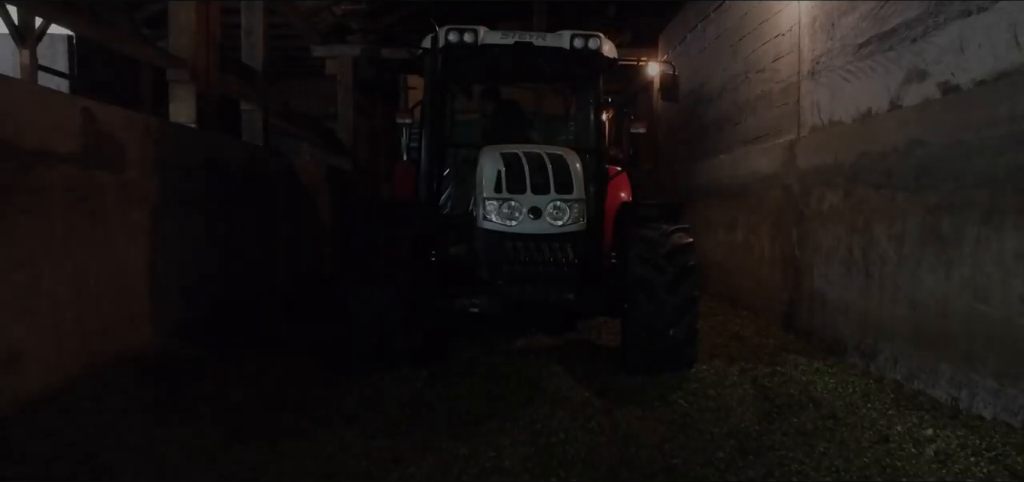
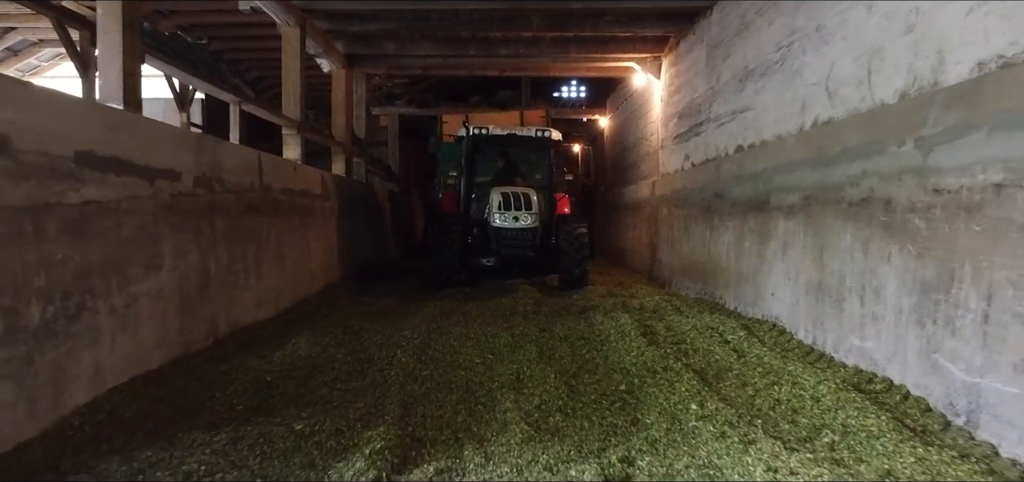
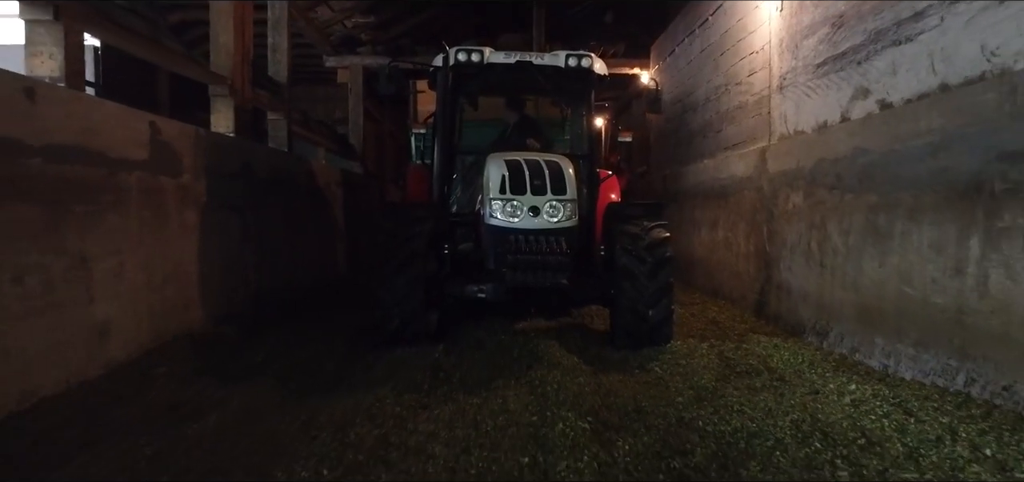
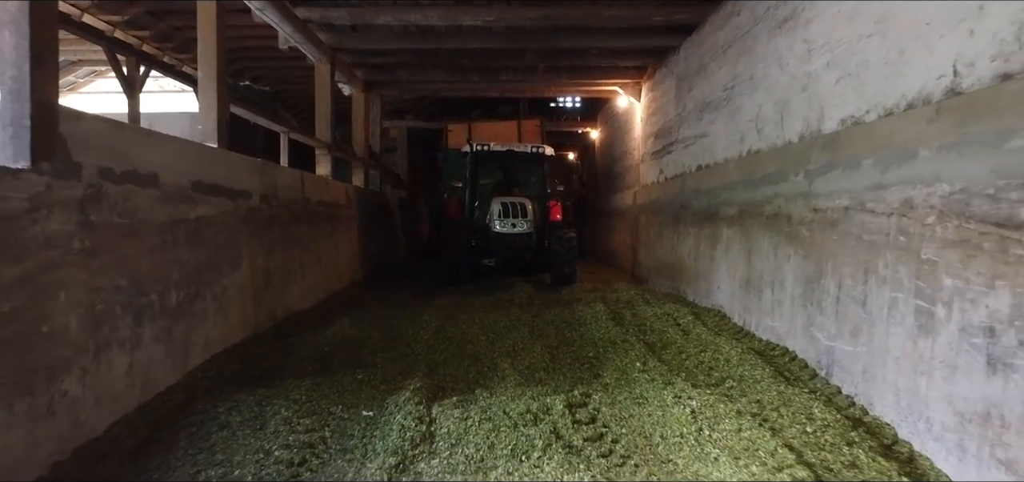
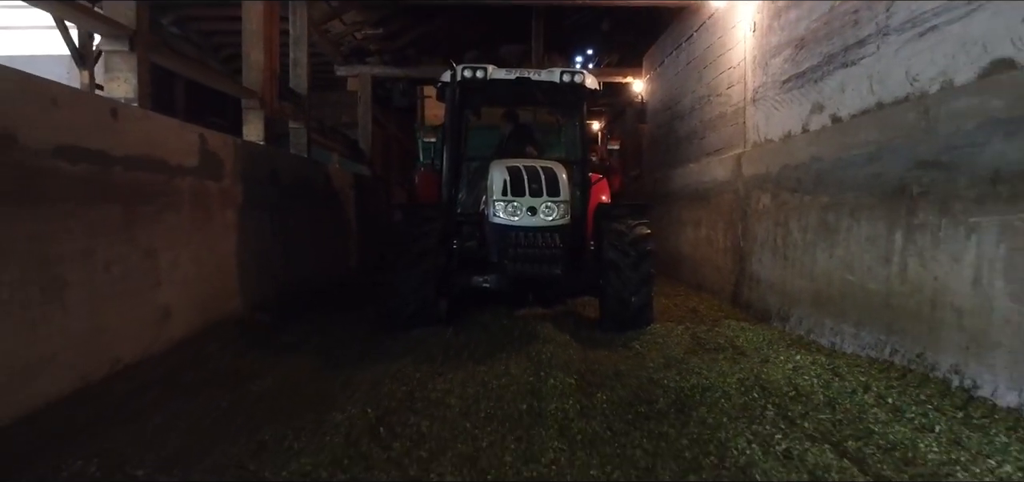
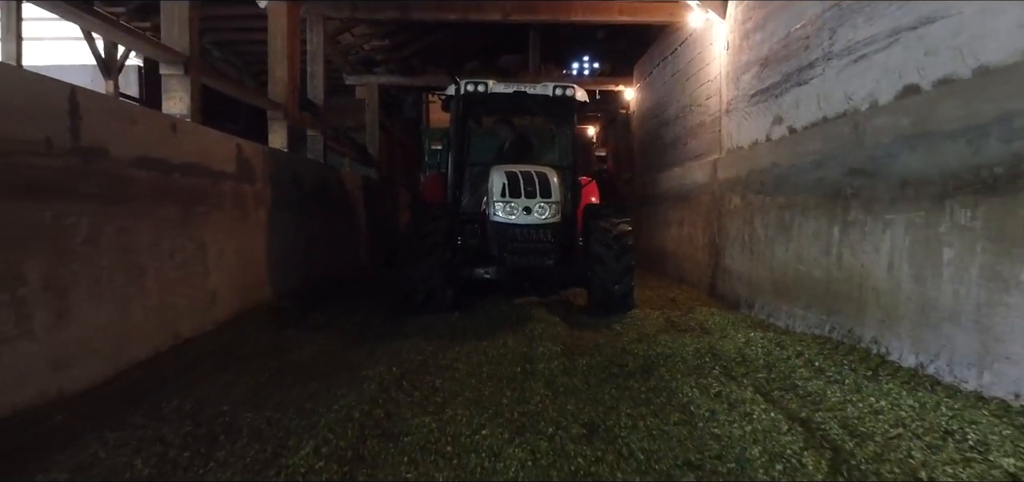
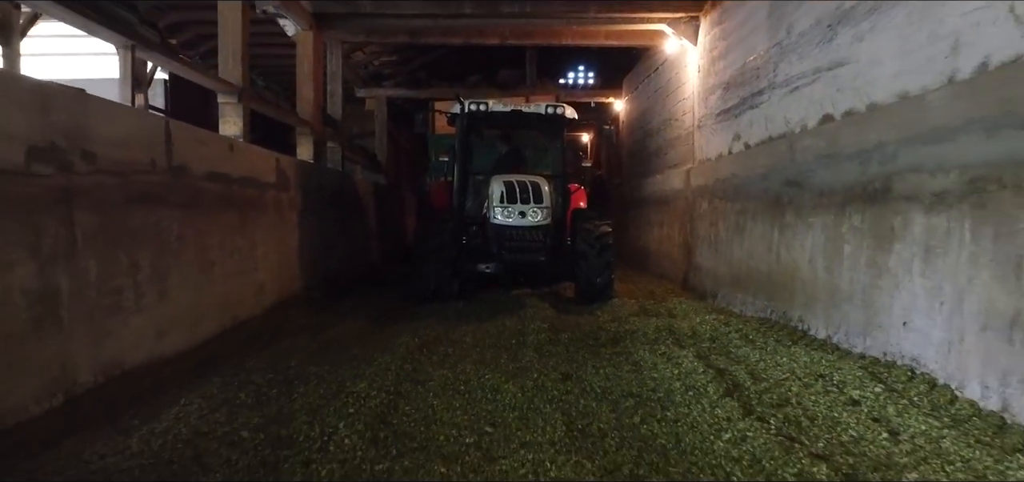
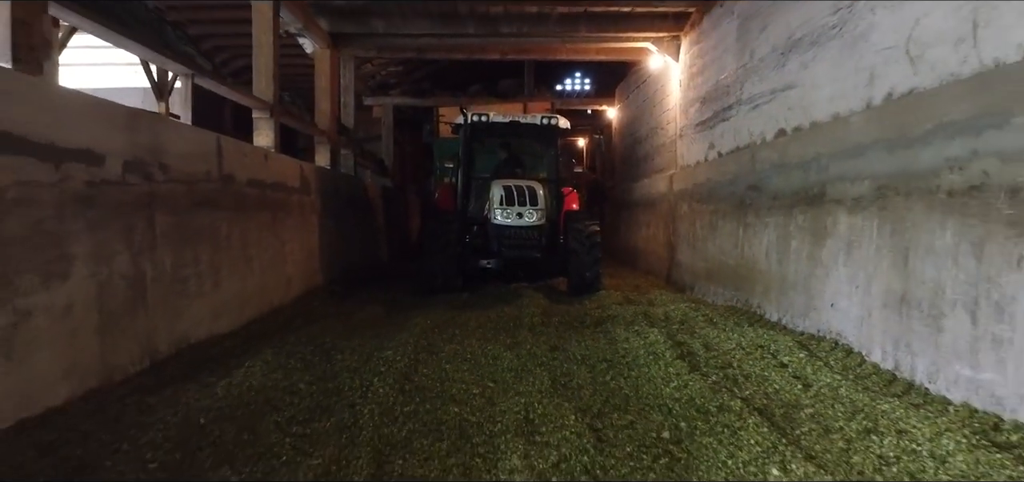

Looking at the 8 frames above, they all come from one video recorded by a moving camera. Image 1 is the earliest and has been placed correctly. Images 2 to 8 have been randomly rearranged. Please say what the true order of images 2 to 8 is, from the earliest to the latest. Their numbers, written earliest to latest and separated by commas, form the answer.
3, 5, 6, 7, 8, 2, 4
